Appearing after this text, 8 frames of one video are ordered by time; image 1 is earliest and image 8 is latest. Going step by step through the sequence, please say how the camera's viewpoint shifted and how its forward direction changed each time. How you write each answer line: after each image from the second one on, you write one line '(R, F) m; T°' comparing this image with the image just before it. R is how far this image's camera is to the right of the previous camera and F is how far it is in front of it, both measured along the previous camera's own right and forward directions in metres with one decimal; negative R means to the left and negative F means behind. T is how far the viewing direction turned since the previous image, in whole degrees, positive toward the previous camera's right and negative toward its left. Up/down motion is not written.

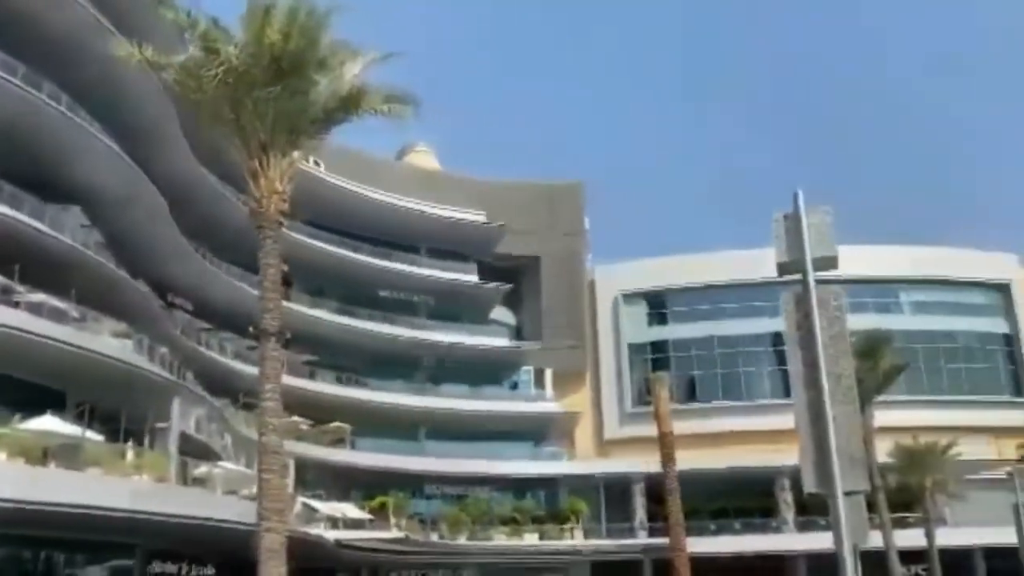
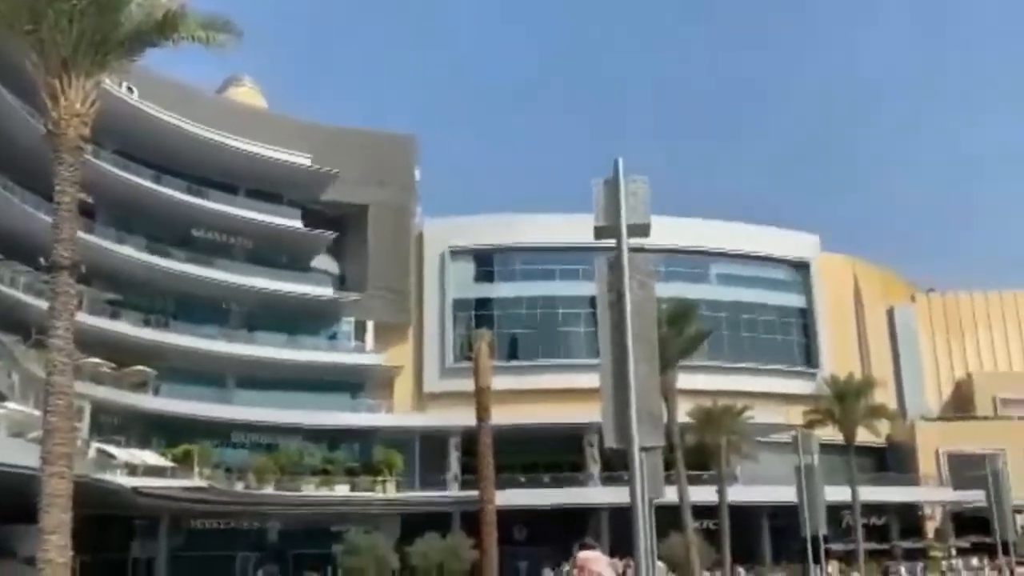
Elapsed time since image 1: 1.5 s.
(+0.5, +0.1) m; +10°
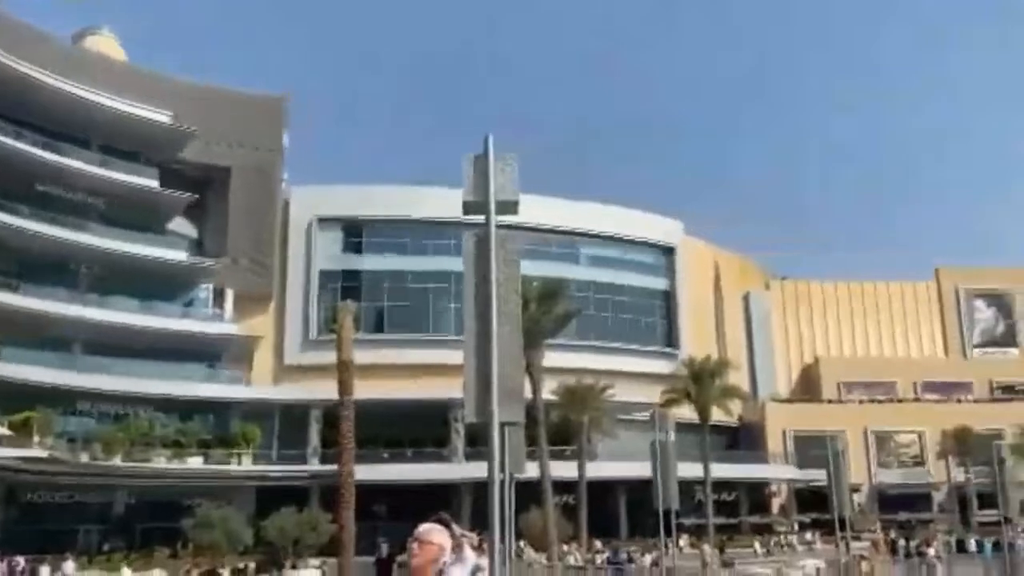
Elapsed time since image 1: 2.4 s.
(+0.3, +0.2) m; +8°
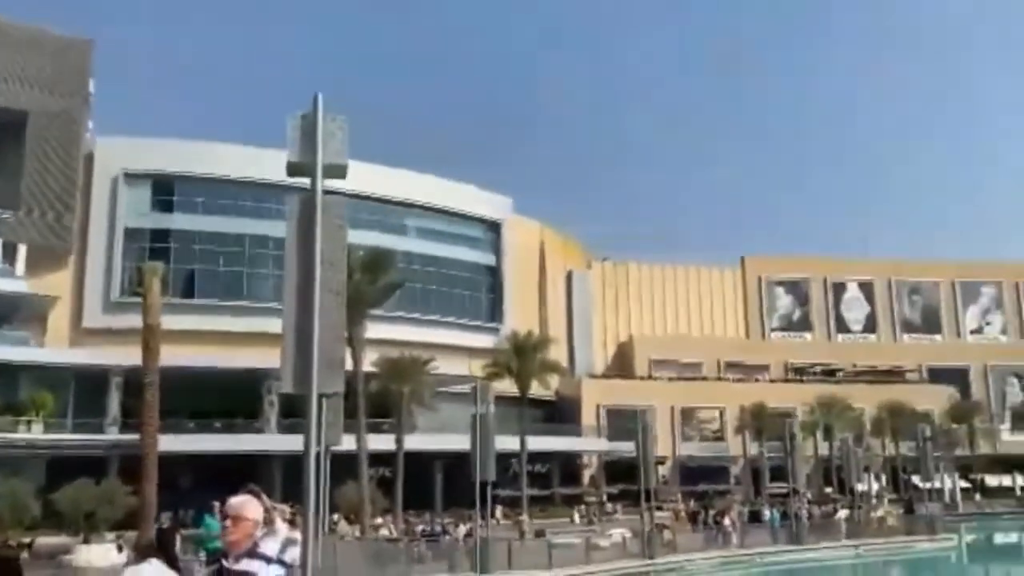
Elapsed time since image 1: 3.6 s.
(0.0, +0.5) m; +11°
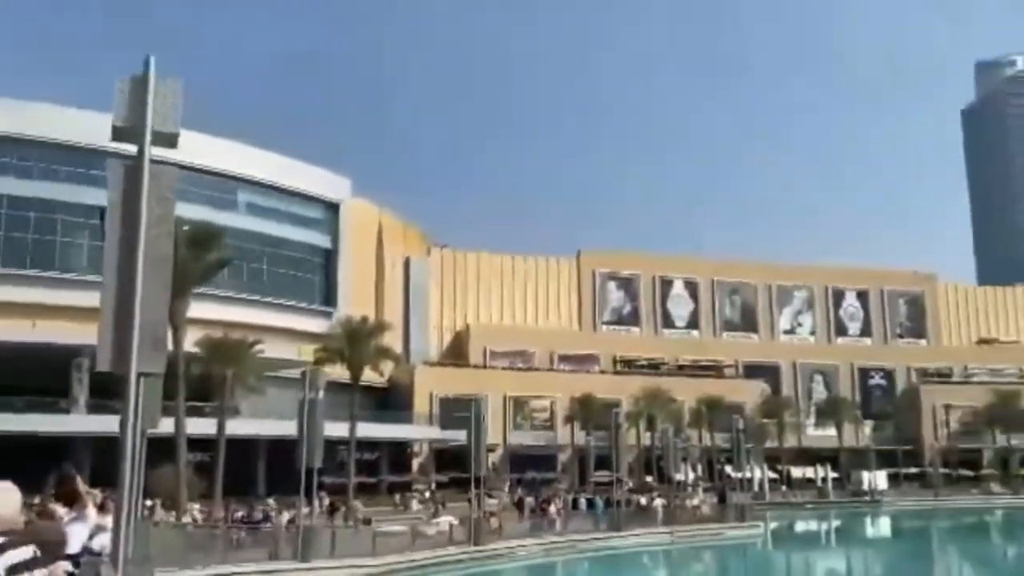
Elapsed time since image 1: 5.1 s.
(+0.1, +0.4) m; +10°
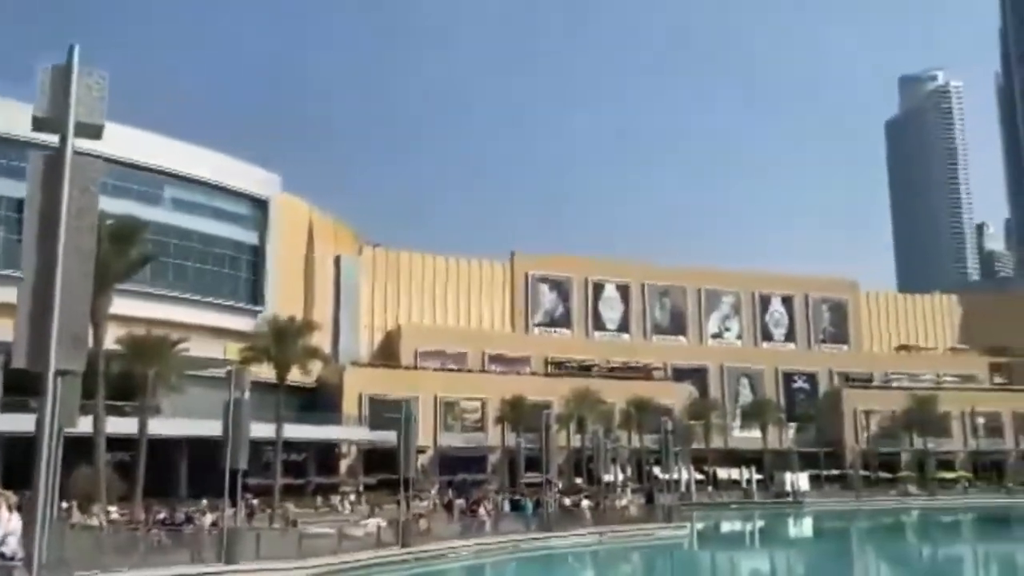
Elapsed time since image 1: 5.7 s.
(+0.1, +0.2) m; +4°
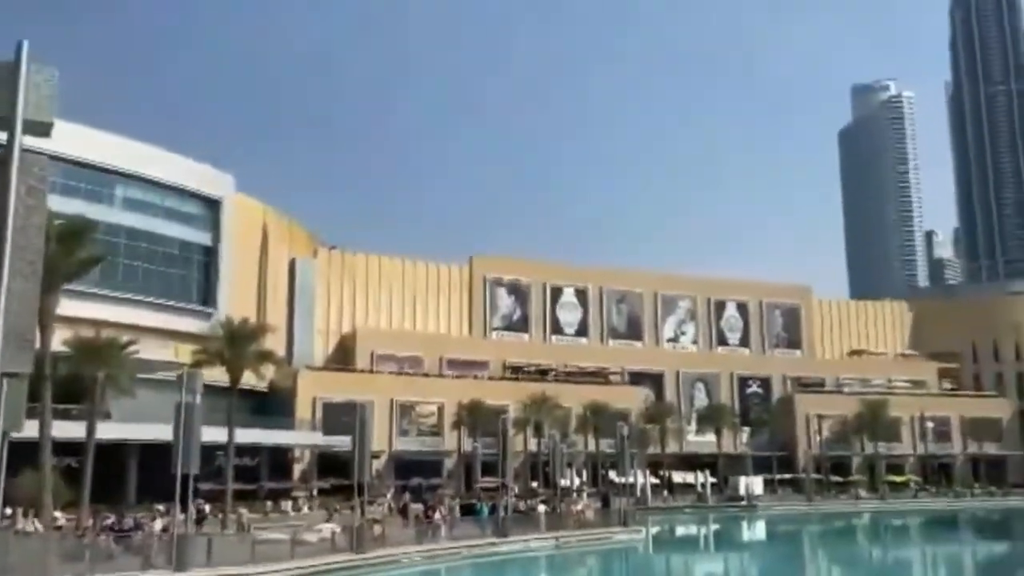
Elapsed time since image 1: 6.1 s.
(0.0, +0.1) m; +3°
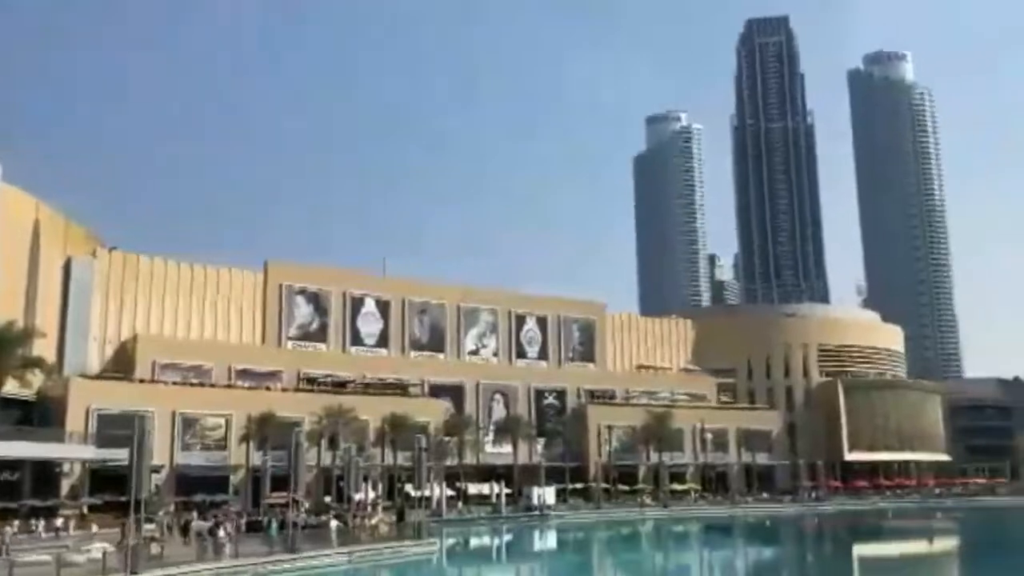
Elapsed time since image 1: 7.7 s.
(-0.1, +0.3) m; +12°
